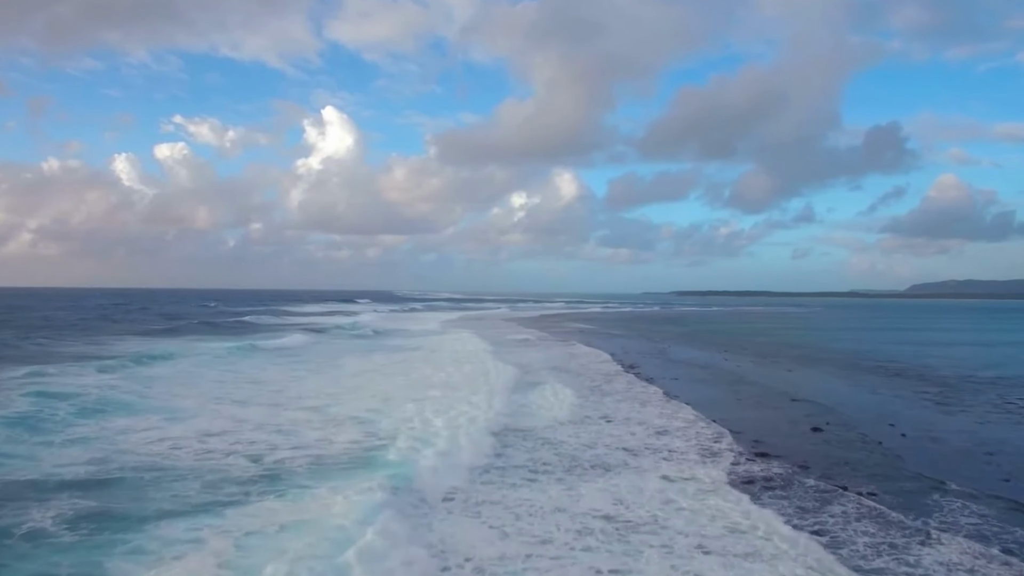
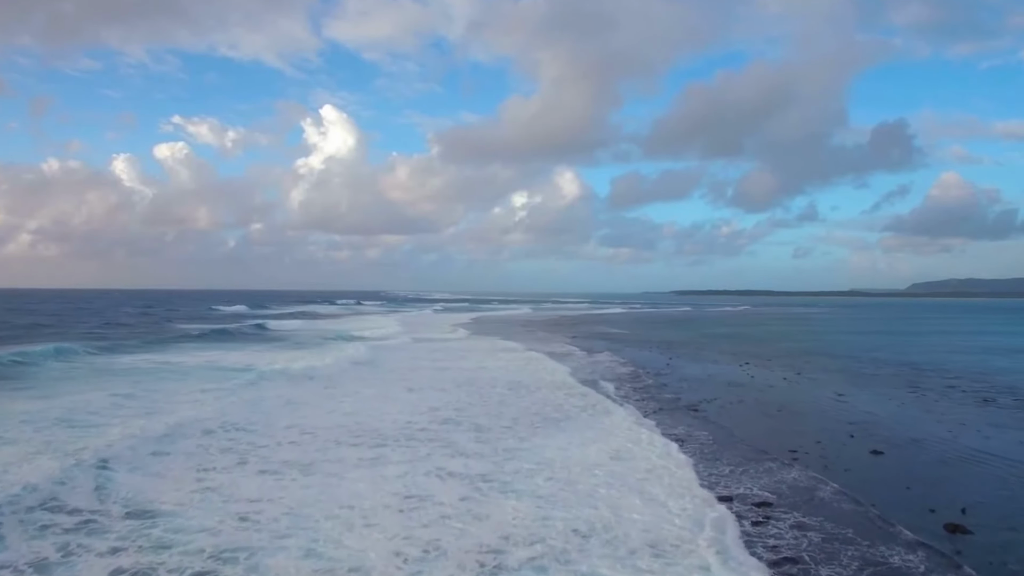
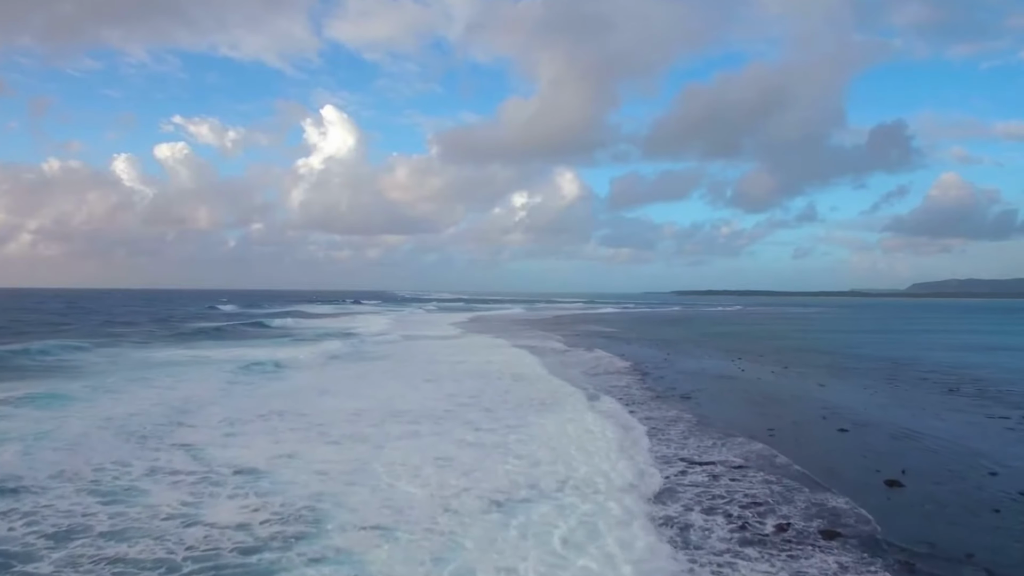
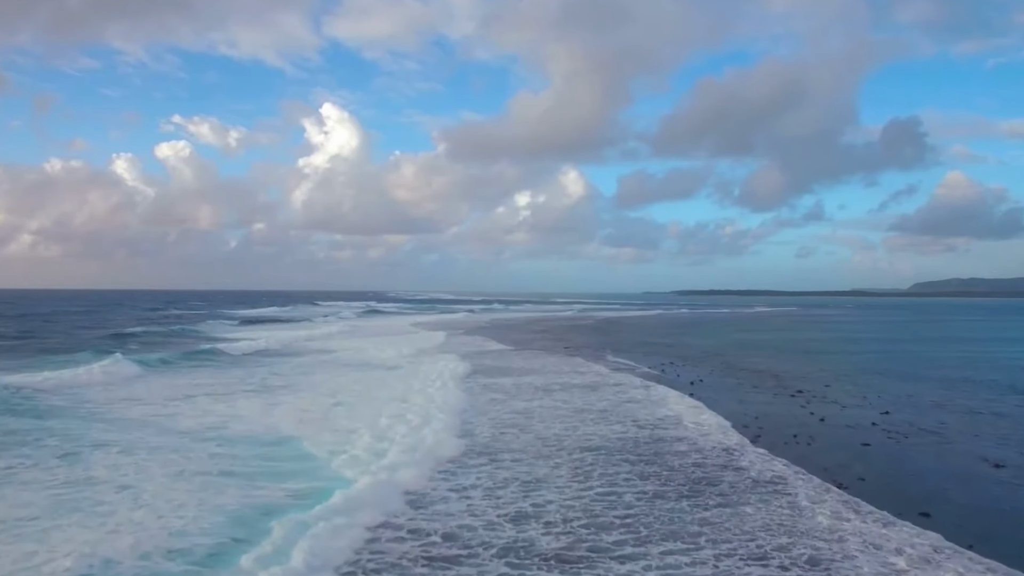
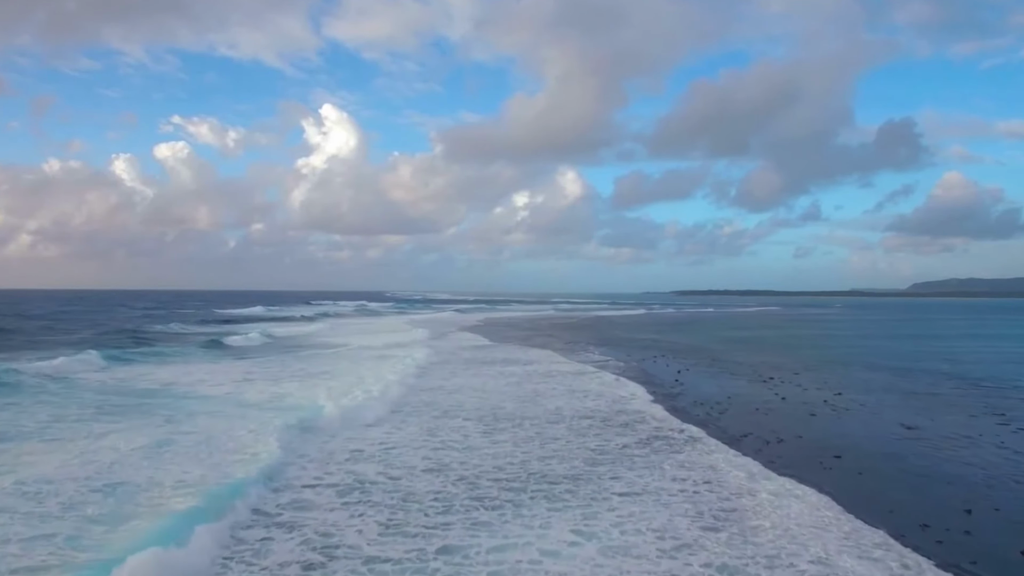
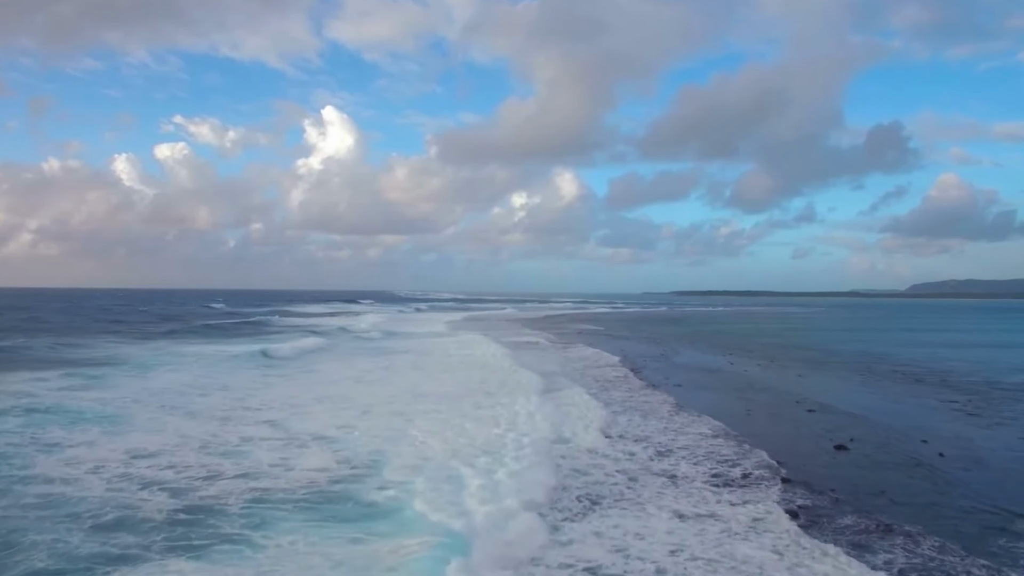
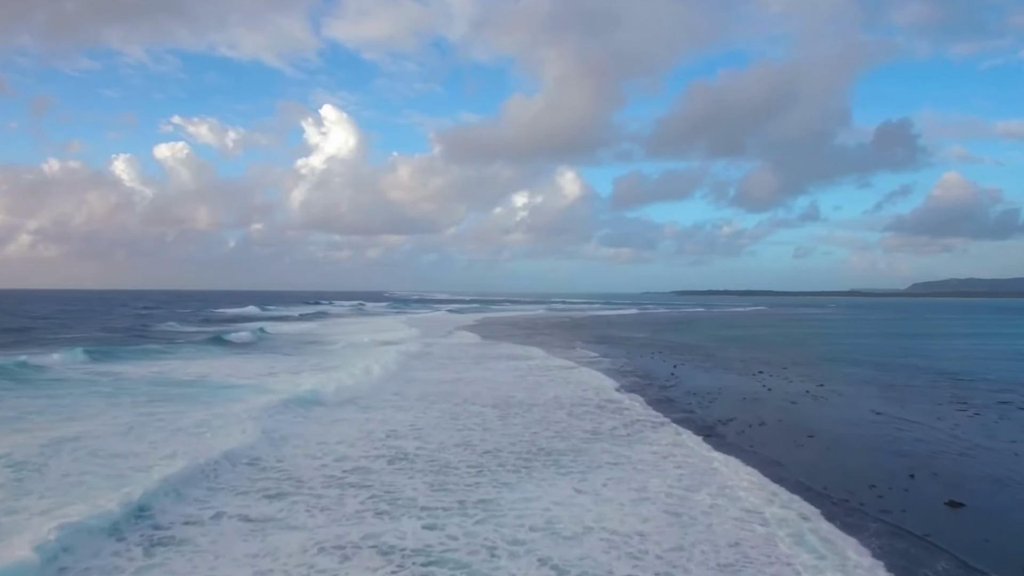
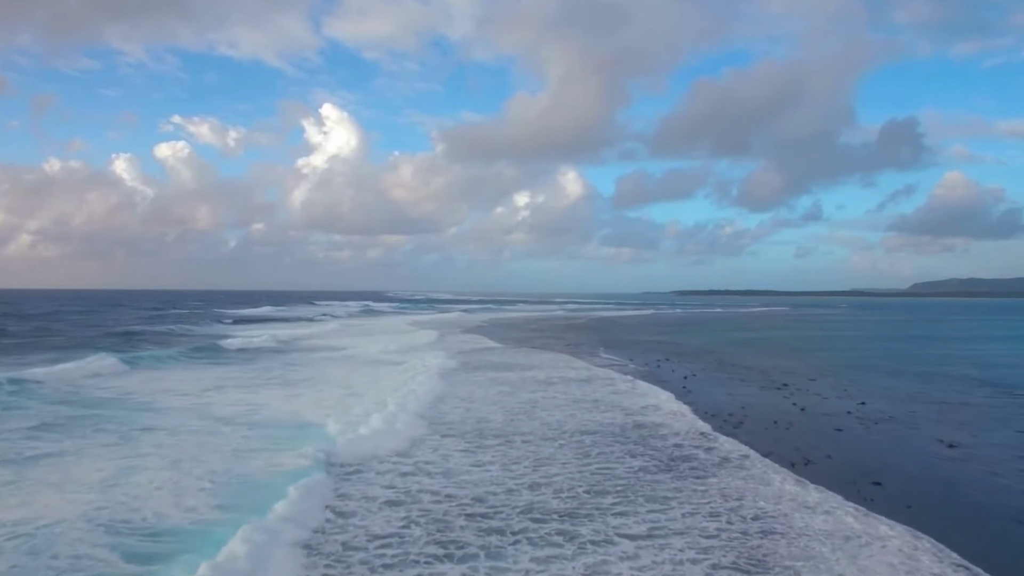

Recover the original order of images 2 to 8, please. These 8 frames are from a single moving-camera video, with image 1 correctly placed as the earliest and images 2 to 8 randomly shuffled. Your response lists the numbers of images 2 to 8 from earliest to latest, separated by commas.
6, 3, 2, 7, 5, 8, 4
